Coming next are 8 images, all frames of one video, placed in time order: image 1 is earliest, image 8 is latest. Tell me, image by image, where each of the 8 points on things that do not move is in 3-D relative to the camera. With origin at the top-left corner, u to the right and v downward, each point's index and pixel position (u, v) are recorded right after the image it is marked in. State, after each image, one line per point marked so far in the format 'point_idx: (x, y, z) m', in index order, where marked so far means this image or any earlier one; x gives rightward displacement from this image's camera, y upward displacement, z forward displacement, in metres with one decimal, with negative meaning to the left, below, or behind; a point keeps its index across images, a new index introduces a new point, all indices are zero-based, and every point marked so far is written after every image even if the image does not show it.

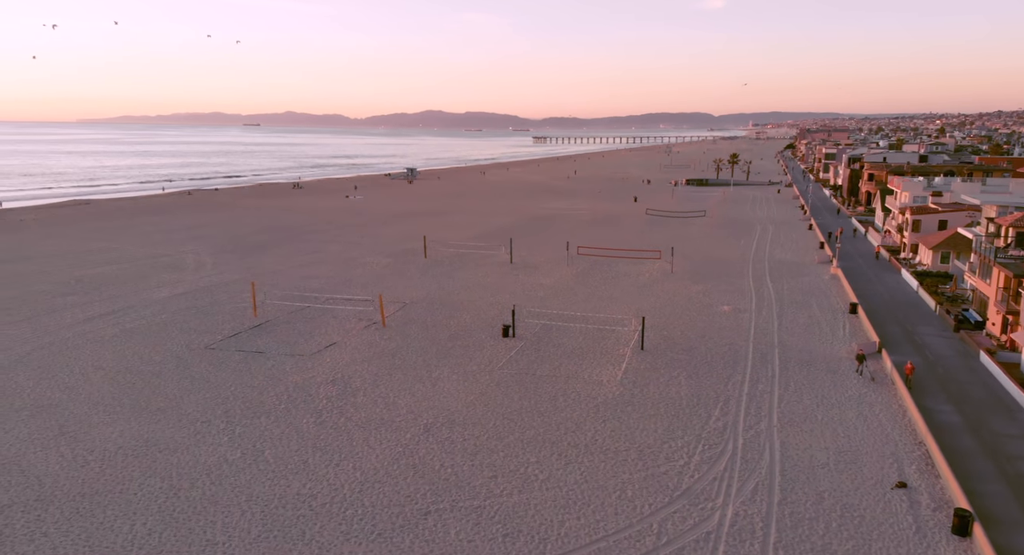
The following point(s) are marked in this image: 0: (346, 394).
0: (-3.6, -2.5, +17.1) m
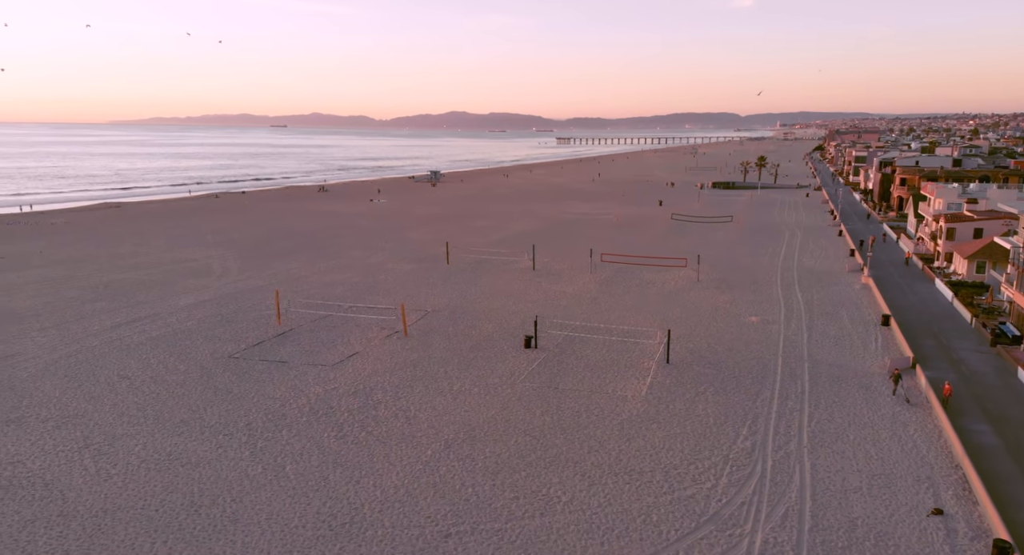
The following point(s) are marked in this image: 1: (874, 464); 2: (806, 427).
0: (-3.1, -2.8, +17.0) m
1: (+6.5, -3.4, +14.1) m
2: (+5.8, -3.0, +15.6) m
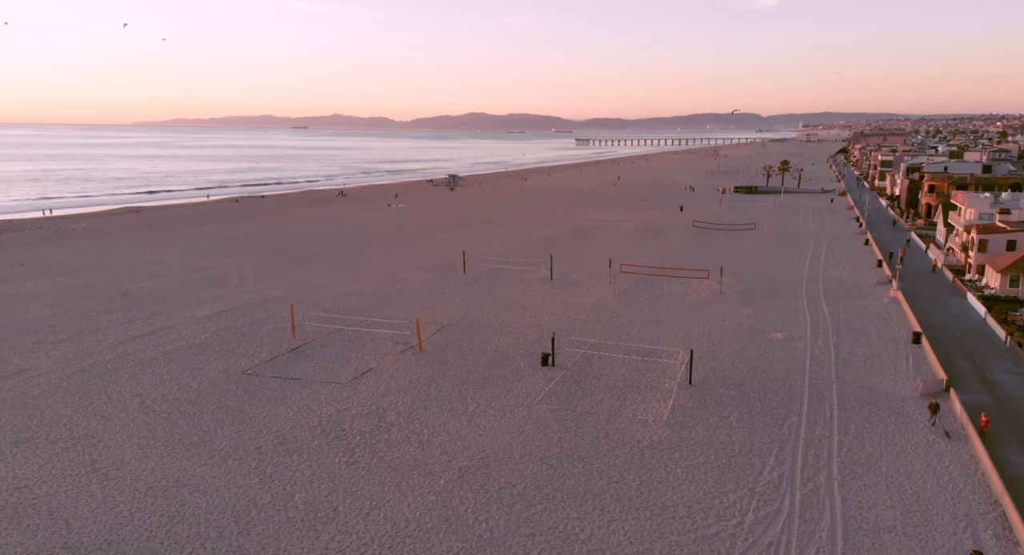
0: (-2.7, -3.2, +16.5) m
1: (+6.8, -3.8, +13.5) m
2: (+6.1, -3.4, +14.9) m
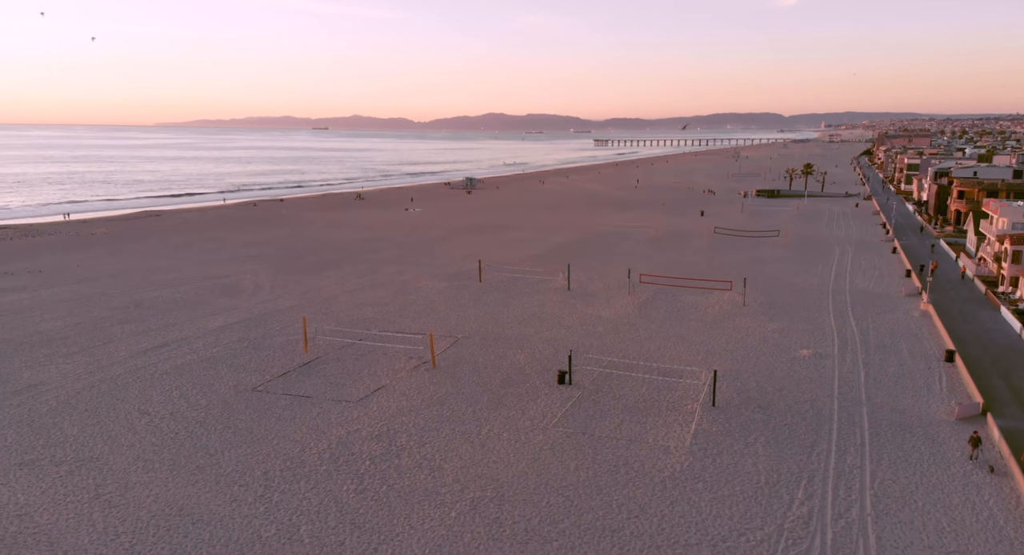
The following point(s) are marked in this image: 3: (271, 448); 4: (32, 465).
0: (-2.4, -3.6, +16.0) m
1: (+7.0, -4.2, +12.7) m
2: (+6.4, -3.8, +14.2) m
3: (-5.1, -3.6, +16.5) m
4: (-9.8, -3.8, +16.1) m
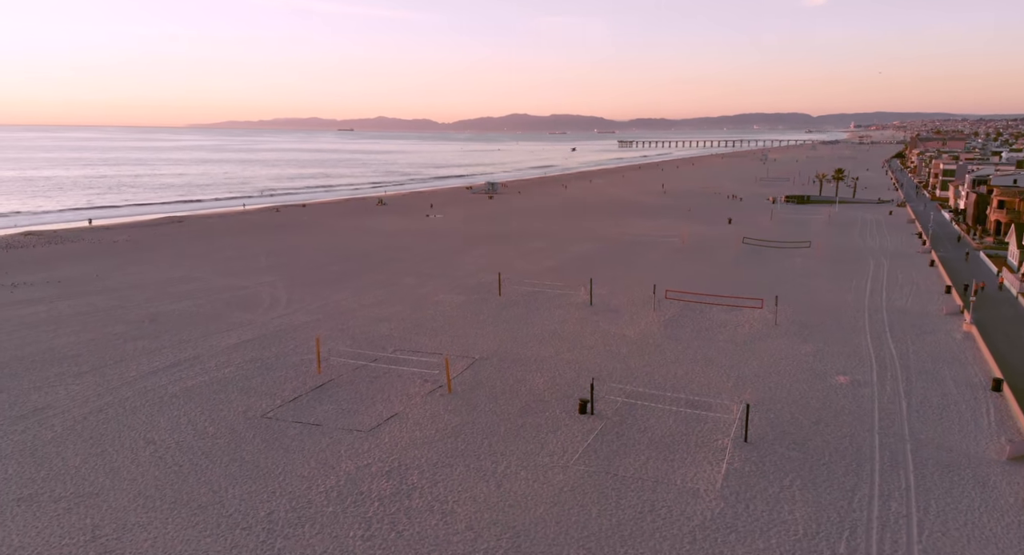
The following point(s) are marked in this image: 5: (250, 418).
0: (-2.1, -4.2, +15.1) m
1: (+7.3, -4.8, +11.6) m
2: (+6.7, -4.4, +13.0) m
3: (-4.7, -4.2, +15.7) m
4: (-9.5, -4.4, +15.4) m
5: (-6.5, -3.5, +19.4) m
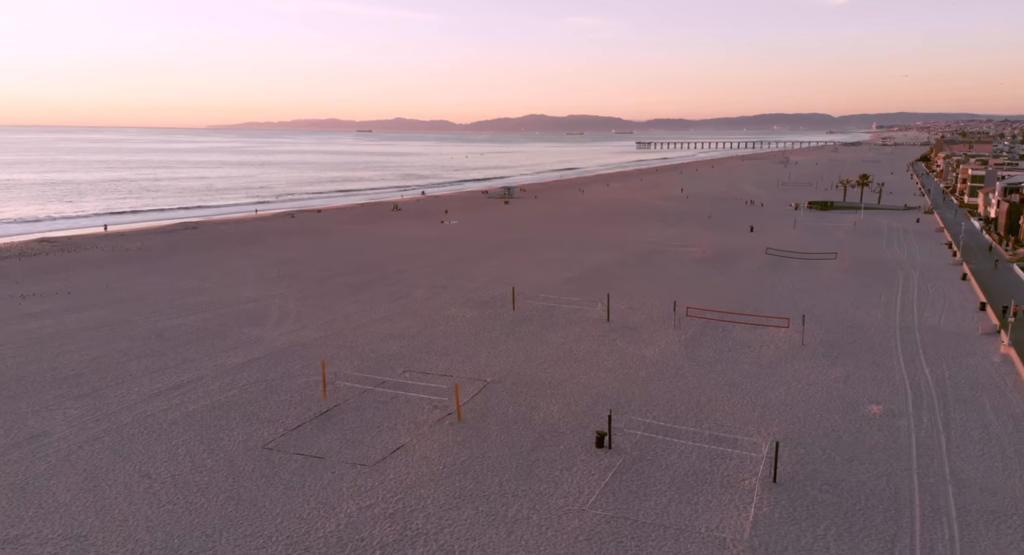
0: (-1.9, -4.8, +14.2) m
1: (+7.4, -5.4, +10.4) m
2: (+6.8, -5.0, +11.9) m
3: (-4.5, -4.7, +14.8) m
4: (-9.3, -4.9, +14.6) m
5: (-6.2, -4.1, +18.5) m
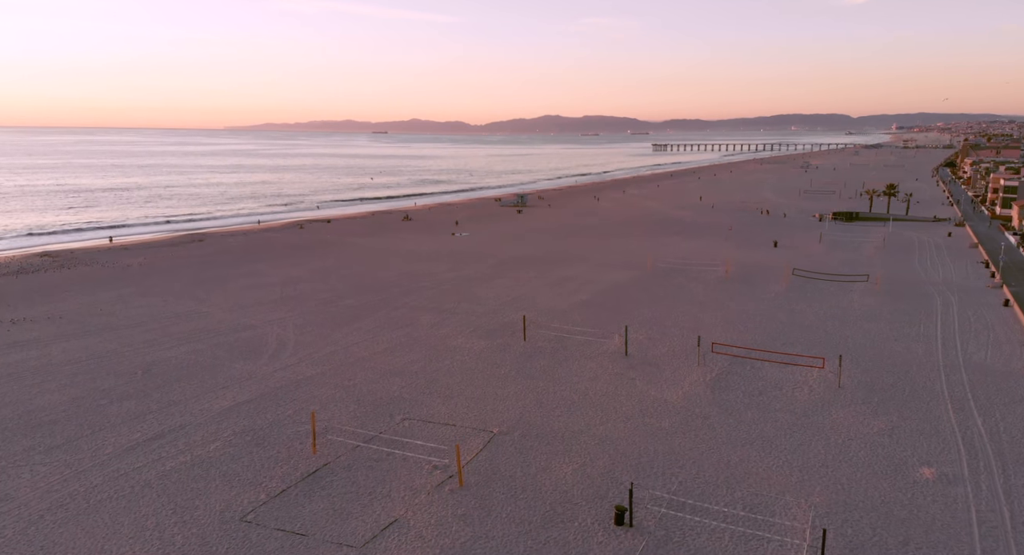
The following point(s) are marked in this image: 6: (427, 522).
0: (-1.8, -5.9, +12.2) m
1: (+7.4, -6.6, +8.2) m
2: (+6.9, -6.2, +9.7) m
3: (-4.4, -5.9, +12.8) m
4: (-9.2, -6.1, +12.7) m
5: (-6.0, -5.2, +16.6) m
6: (-1.7, -5.1, +16.4) m
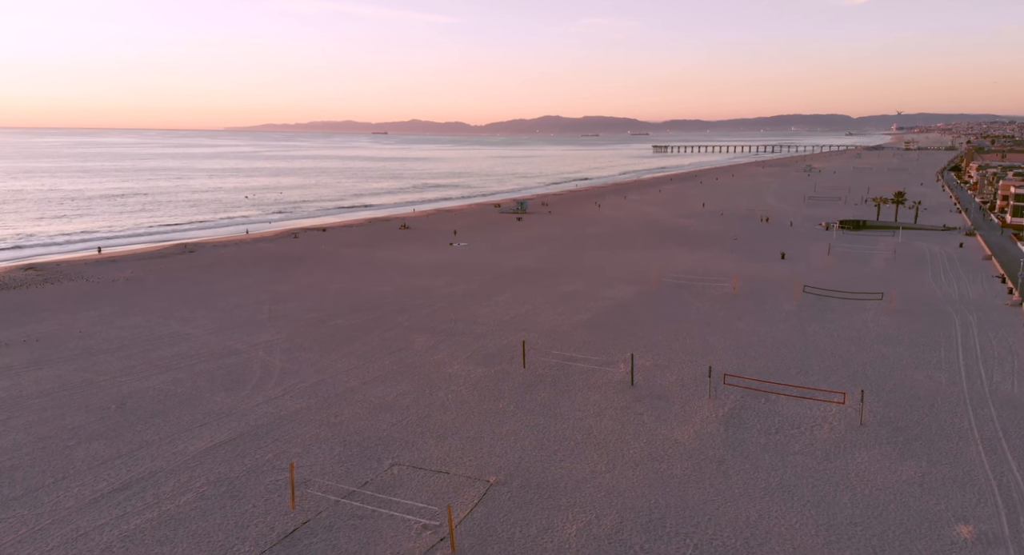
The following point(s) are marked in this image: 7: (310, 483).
0: (-1.9, -6.8, +10.5) m
1: (+7.3, -7.4, +6.5) m
2: (+6.8, -7.0, +8.0) m
3: (-4.5, -6.8, +11.1) m
4: (-9.3, -7.0, +11.1) m
5: (-6.1, -6.1, +14.9) m
6: (-1.8, -6.0, +14.7) m
7: (-5.0, -5.1, +19.4) m
